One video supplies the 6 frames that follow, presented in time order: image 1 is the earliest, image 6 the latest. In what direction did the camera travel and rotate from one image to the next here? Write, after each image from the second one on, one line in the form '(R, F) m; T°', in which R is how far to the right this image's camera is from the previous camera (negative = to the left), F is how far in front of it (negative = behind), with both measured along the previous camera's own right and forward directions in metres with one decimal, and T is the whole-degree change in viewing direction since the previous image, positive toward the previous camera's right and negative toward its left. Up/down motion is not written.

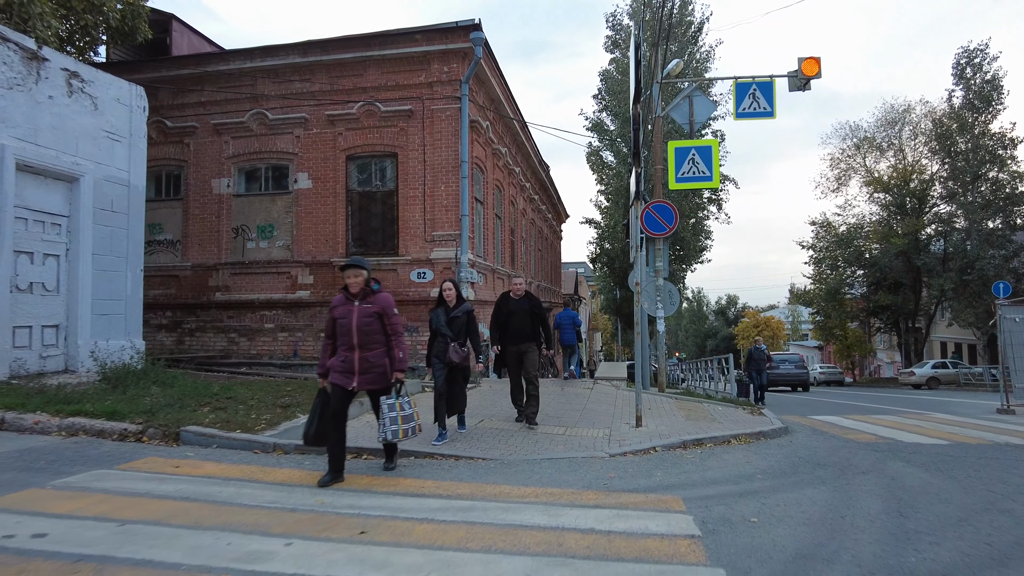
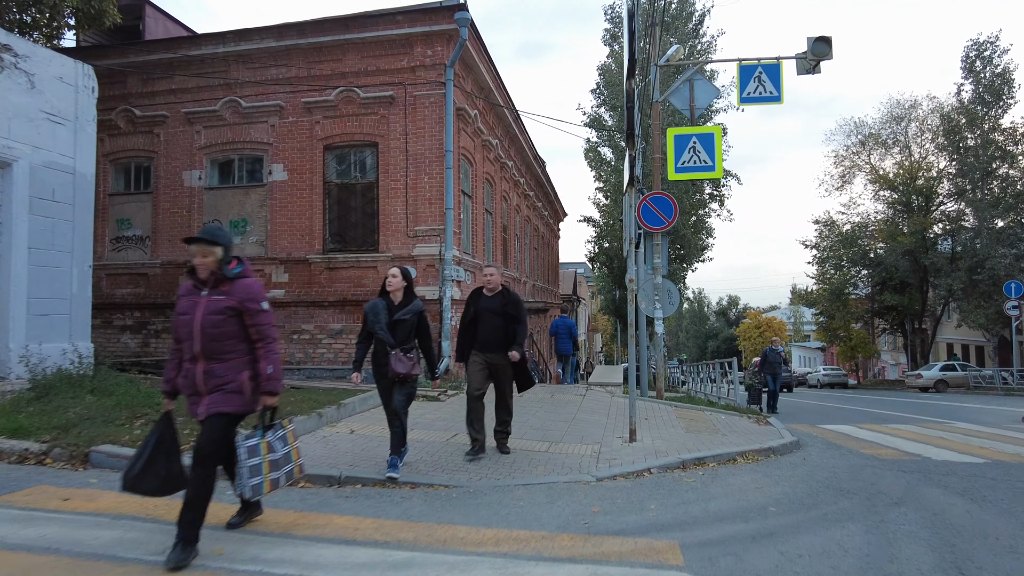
(+0.3, +0.9) m; 0°
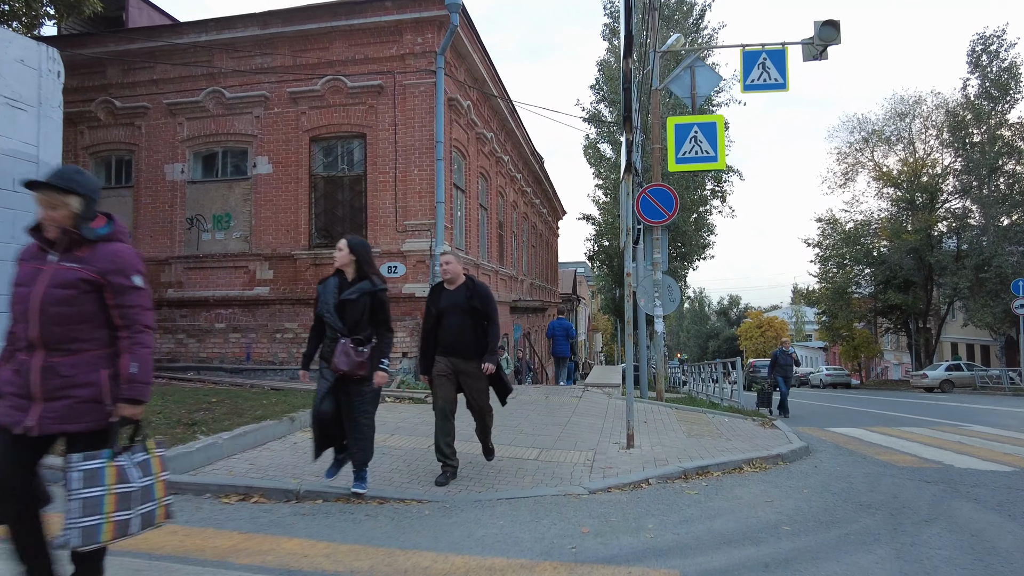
(+0.1, +0.5) m; 0°
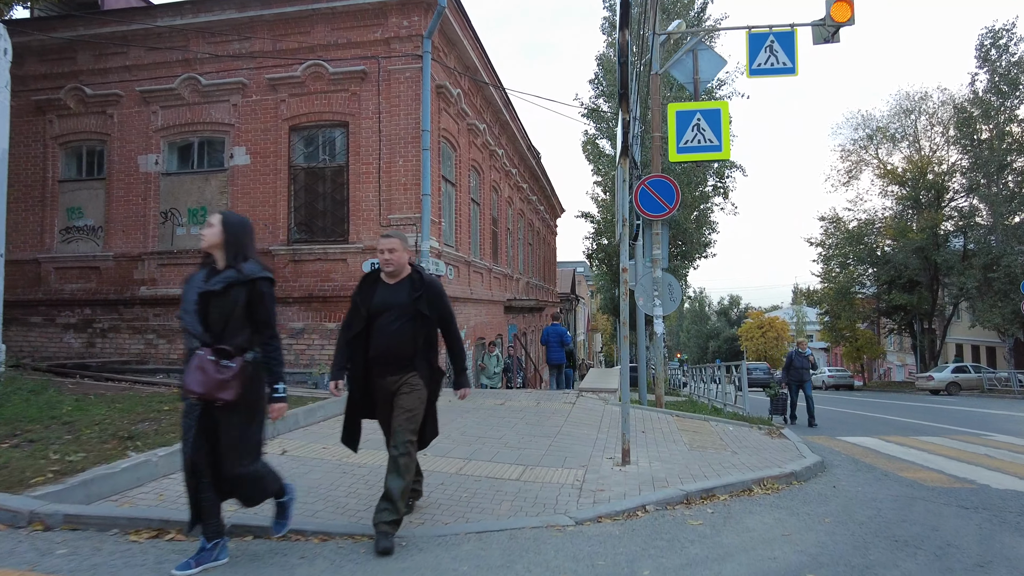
(+0.2, +0.7) m; 0°
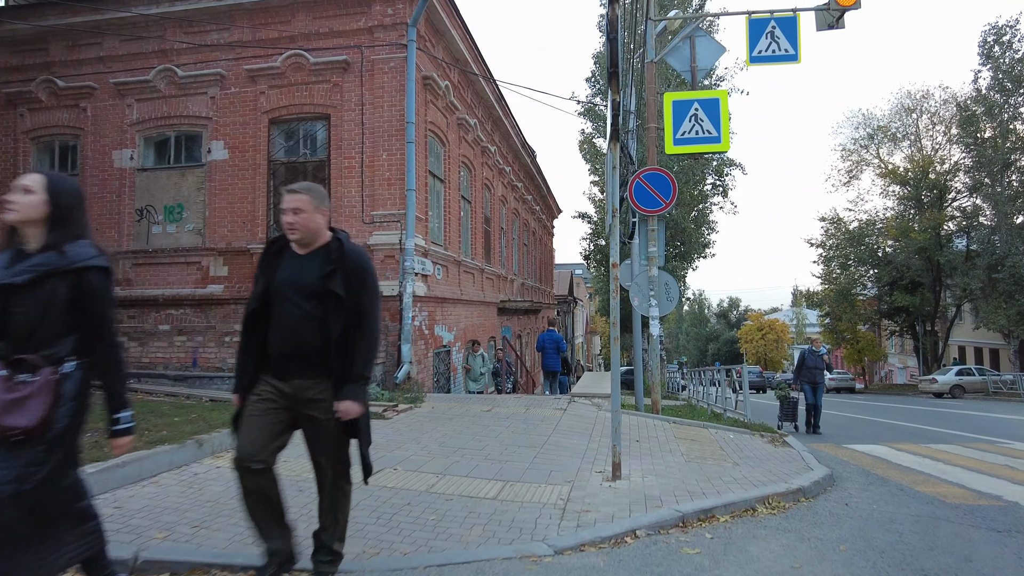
(+0.2, +0.5) m; 0°
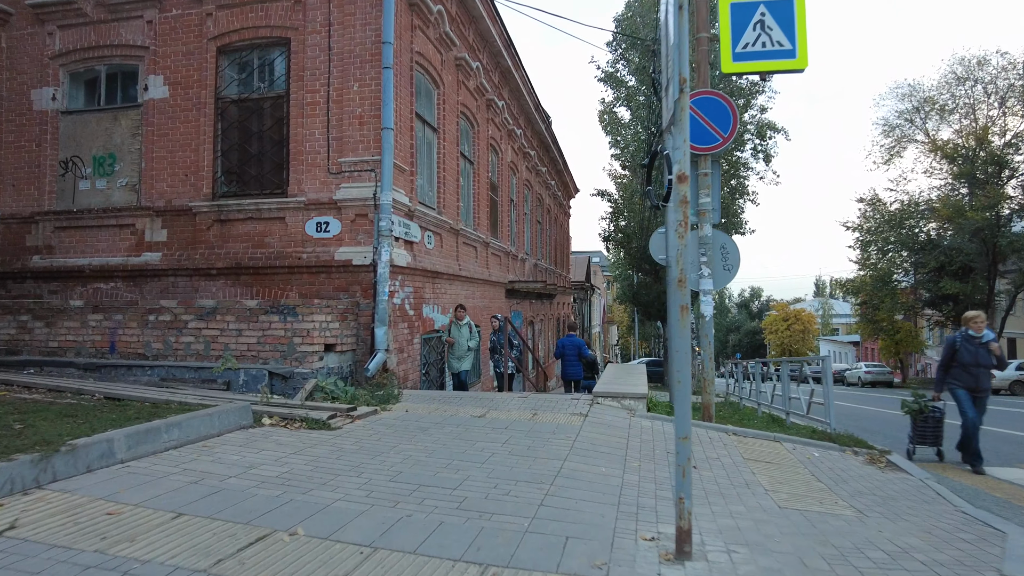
(+0.1, +2.4) m; -1°
